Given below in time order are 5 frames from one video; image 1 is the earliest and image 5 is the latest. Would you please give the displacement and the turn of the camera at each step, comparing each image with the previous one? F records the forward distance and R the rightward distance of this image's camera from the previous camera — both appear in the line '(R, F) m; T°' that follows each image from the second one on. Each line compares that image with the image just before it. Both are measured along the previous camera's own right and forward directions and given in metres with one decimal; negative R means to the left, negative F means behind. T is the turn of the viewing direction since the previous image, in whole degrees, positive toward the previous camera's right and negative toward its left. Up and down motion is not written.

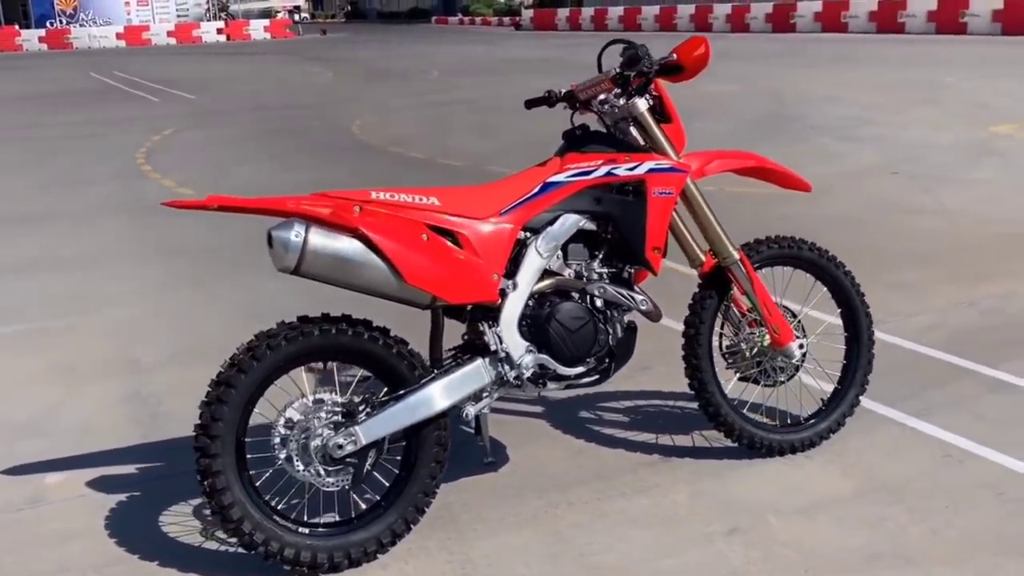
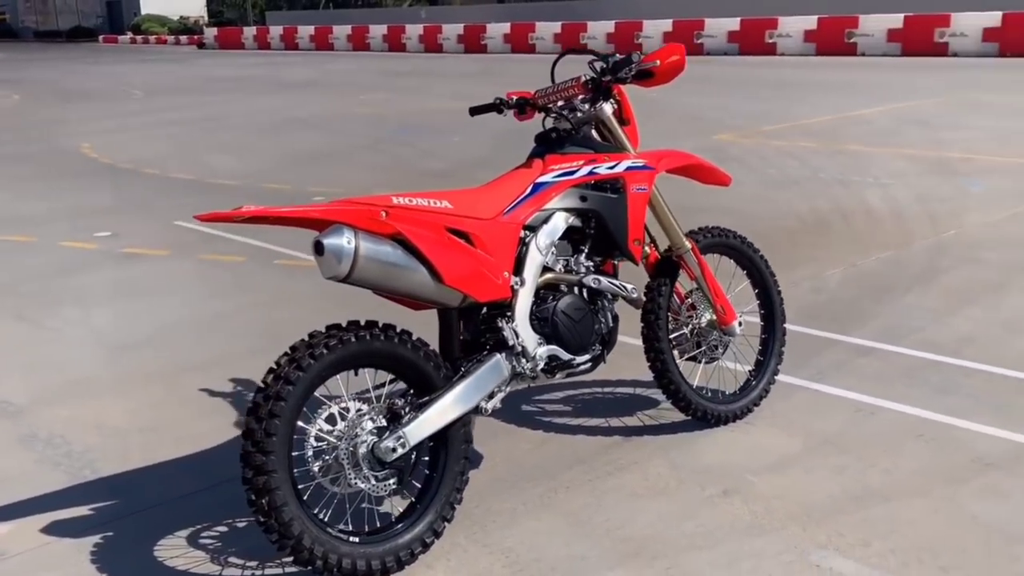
(-1.0, 0.0) m; +17°
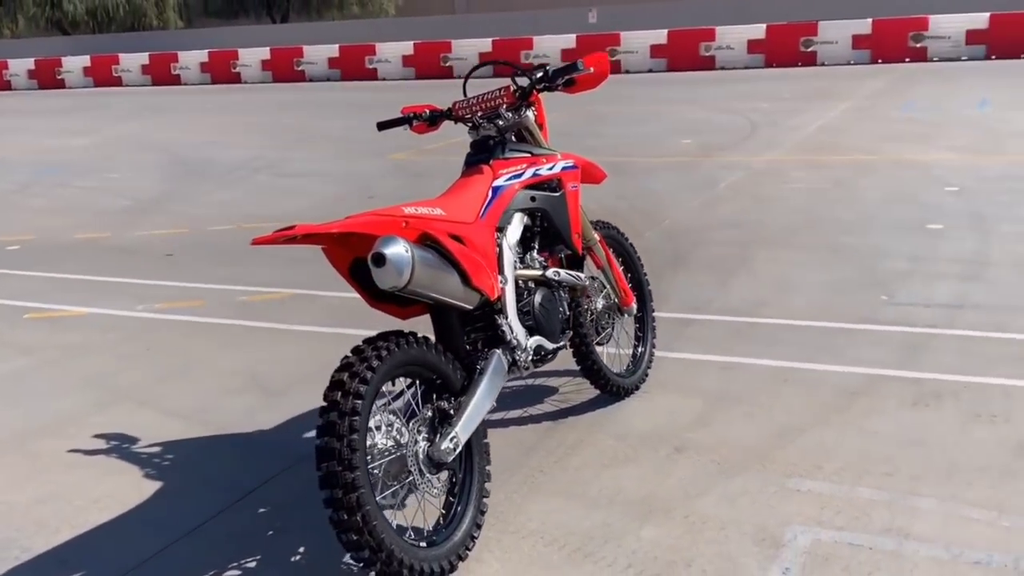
(-1.3, +0.1) m; +22°
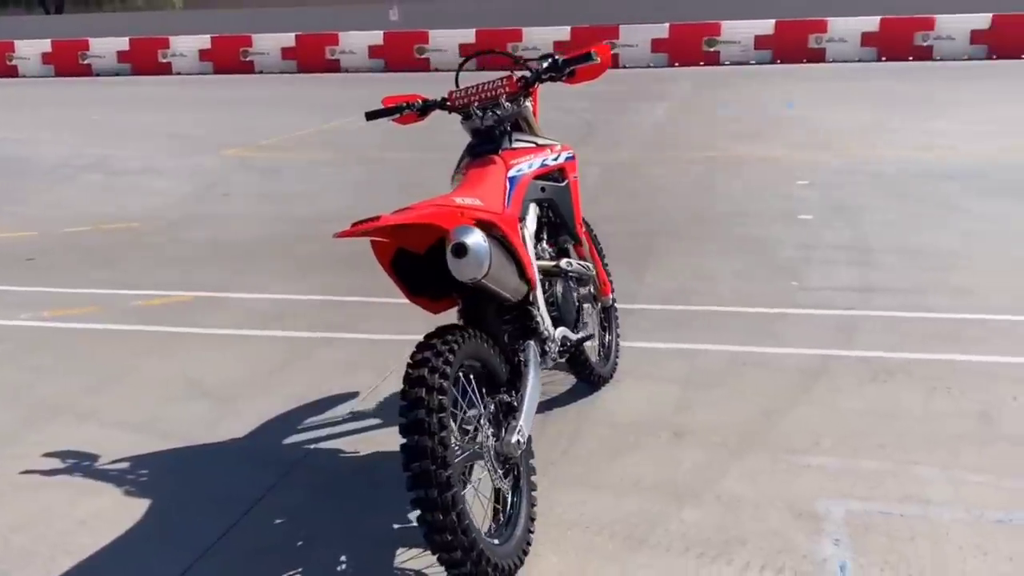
(-0.8, +0.1) m; +11°
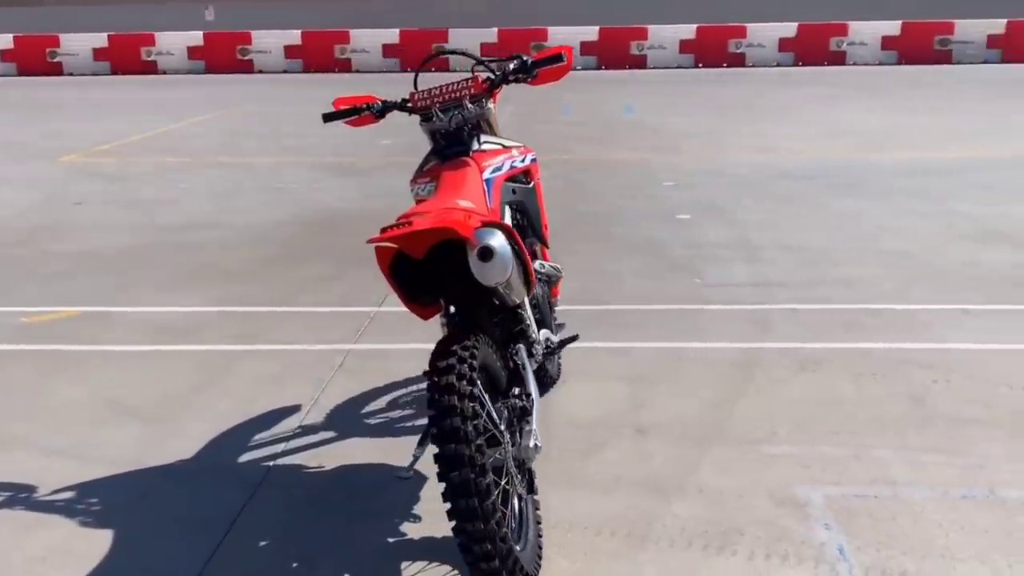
(-0.5, +0.1) m; +10°
